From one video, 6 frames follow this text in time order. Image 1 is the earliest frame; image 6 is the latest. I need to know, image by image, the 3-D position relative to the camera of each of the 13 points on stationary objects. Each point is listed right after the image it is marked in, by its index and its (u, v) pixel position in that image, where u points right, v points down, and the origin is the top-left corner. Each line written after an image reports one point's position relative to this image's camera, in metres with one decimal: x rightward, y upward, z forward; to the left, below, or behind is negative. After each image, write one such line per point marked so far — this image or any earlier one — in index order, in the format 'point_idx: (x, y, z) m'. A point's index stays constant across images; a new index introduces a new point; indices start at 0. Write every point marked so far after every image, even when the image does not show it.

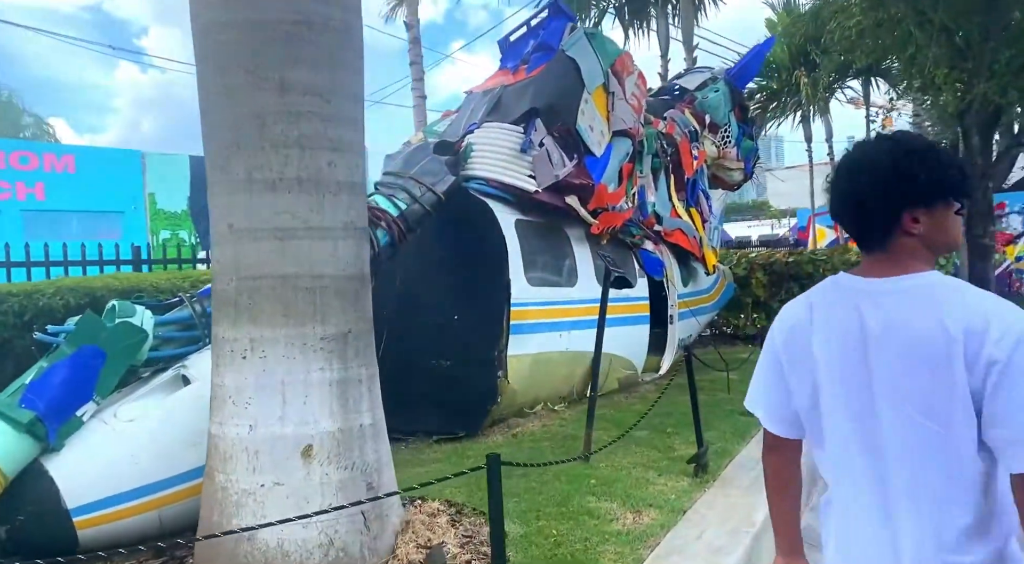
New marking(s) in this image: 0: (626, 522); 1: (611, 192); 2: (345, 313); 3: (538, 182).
0: (+0.7, -1.4, +4.1) m
1: (+1.0, +0.9, +6.9) m
2: (-0.9, -0.2, +3.6) m
3: (+0.2, +0.9, +6.2) m
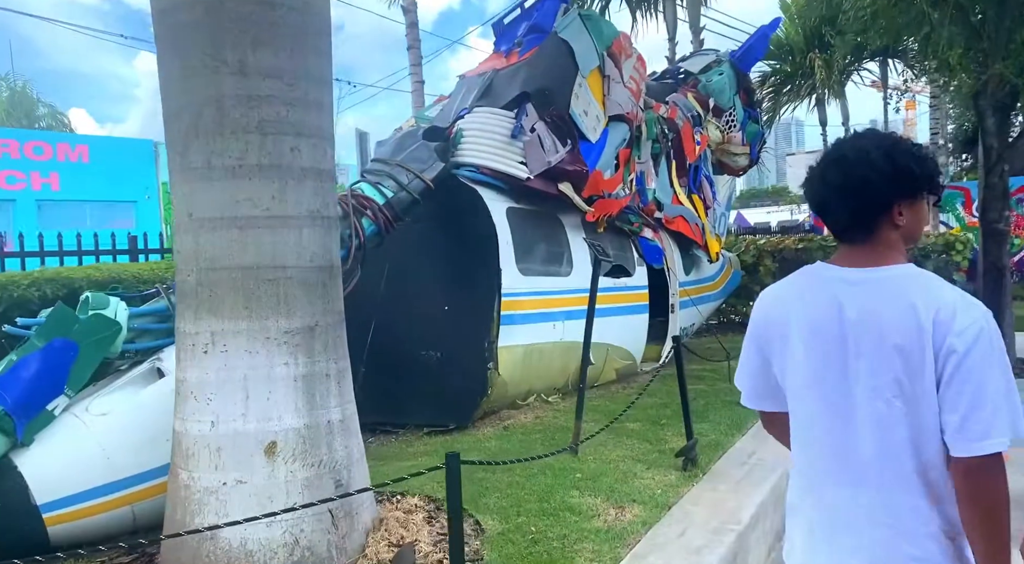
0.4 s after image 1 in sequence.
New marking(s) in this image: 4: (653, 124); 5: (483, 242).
0: (+0.5, -1.3, +4.0) m
1: (+0.9, +1.0, +6.7) m
2: (-1.0, -0.1, +3.5) m
3: (+0.1, +1.0, +6.0) m
4: (+1.6, +1.8, +7.9) m
5: (-0.2, +0.4, +5.8) m
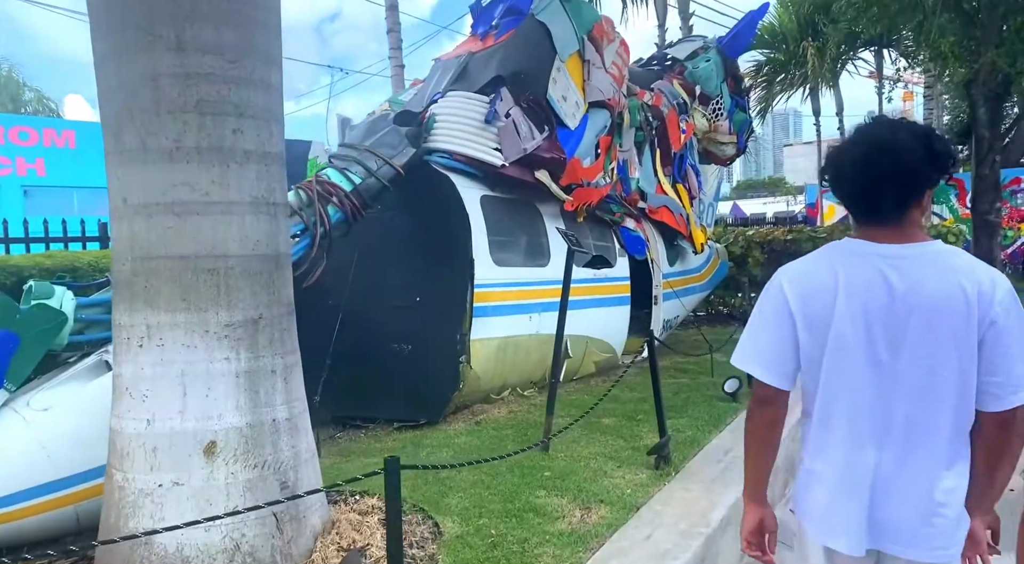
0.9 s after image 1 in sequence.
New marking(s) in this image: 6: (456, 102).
0: (+0.3, -1.3, +3.8) m
1: (+0.7, +1.1, +6.5) m
2: (-1.2, -0.1, +3.3) m
3: (-0.1, +1.0, +5.8) m
4: (+1.4, +1.9, +7.7) m
5: (-0.4, +0.4, +5.6) m
6: (-0.5, +1.5, +5.7) m
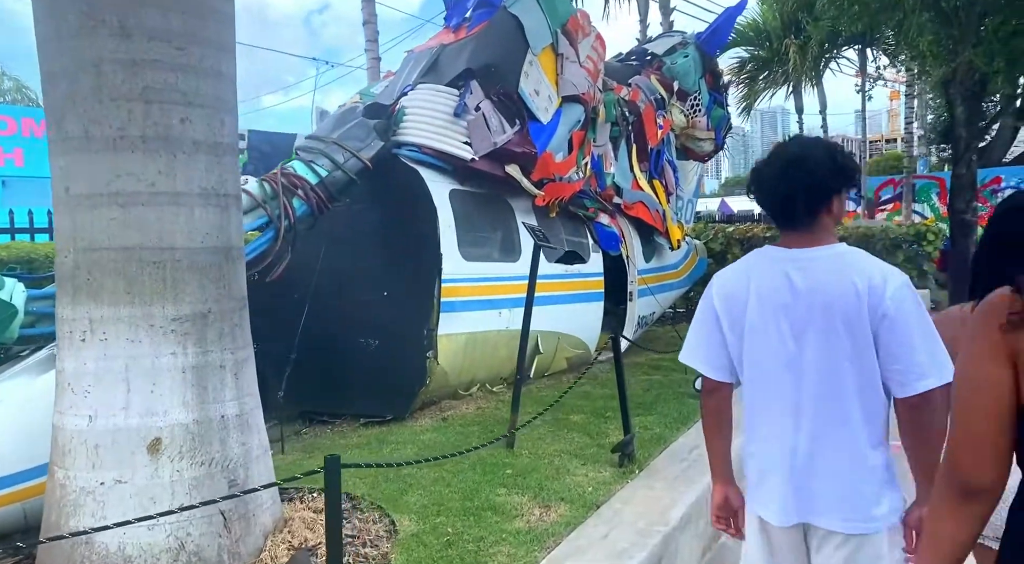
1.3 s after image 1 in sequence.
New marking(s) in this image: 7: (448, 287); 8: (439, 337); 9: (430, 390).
0: (+0.1, -1.3, +3.7) m
1: (+0.4, +1.1, +6.5) m
2: (-1.4, 0.0, +3.2) m
3: (-0.3, +1.1, +5.8) m
4: (+1.1, +1.9, +7.7) m
5: (-0.7, +0.5, +5.6) m
6: (-0.7, +1.5, +5.7) m
7: (-0.5, 0.0, +5.6) m
8: (-0.6, -0.4, +5.6) m
9: (-0.7, -0.9, +5.7) m
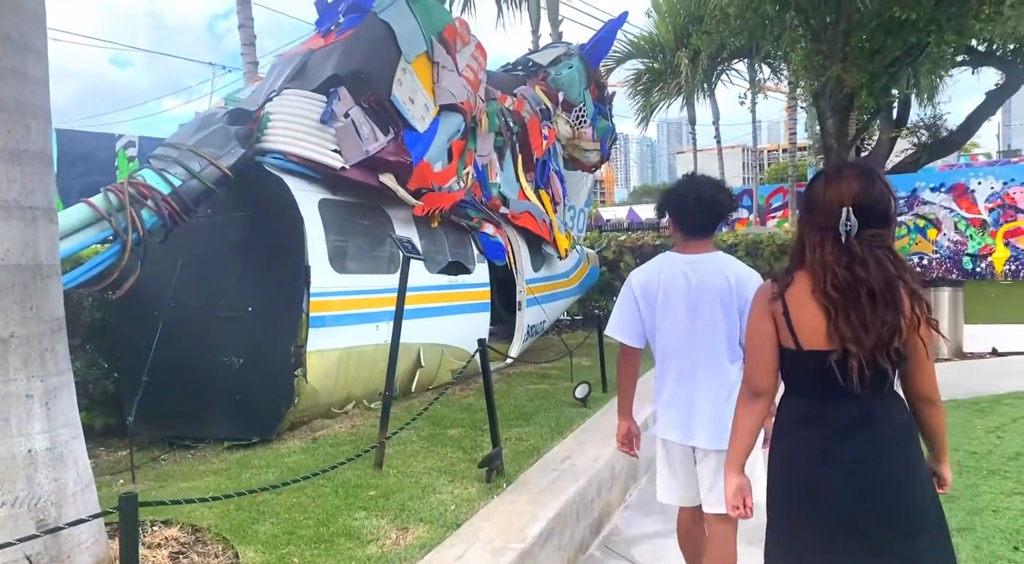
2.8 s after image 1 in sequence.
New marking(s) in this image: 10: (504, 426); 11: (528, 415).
0: (-0.6, -1.3, +3.6) m
1: (-0.7, +1.0, +6.4) m
2: (-2.1, -0.1, +2.9) m
3: (-1.3, +1.0, +5.6) m
4: (-0.2, +1.8, +7.6) m
5: (-1.7, +0.4, +5.3) m
6: (-1.7, +1.4, +5.4) m
7: (-1.5, -0.1, +5.4) m
8: (-1.5, -0.5, +5.3) m
9: (-1.6, -1.0, +5.4) m
10: (-0.1, -1.2, +5.8) m
11: (+0.2, -1.2, +6.2) m
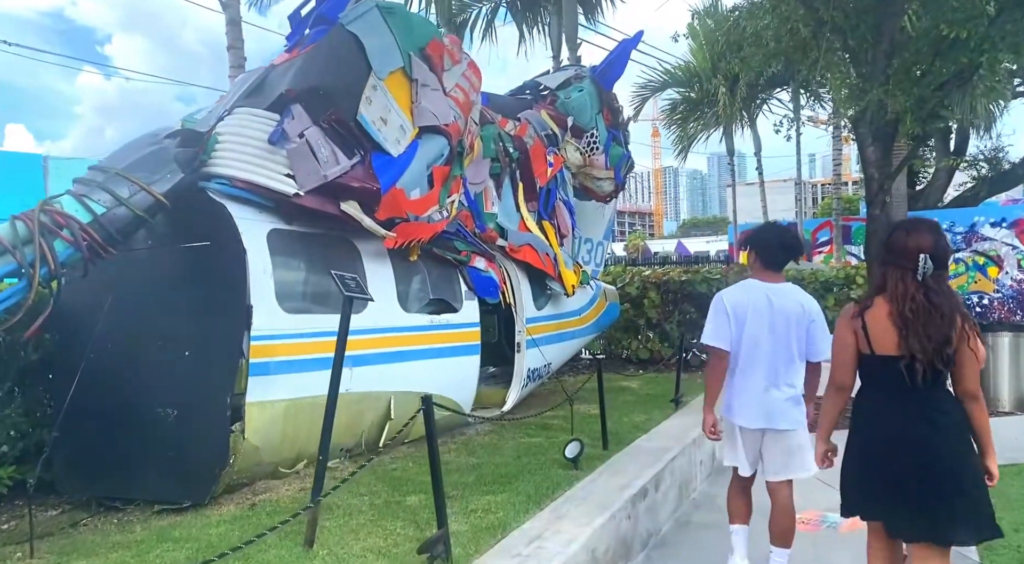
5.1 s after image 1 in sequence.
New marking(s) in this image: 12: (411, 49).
0: (-1.0, -1.5, +2.9) m
1: (-0.8, +0.7, +5.7) m
2: (-2.4, -0.3, +2.3) m
3: (-1.5, +0.7, +5.0) m
4: (-0.2, +1.4, +7.0) m
5: (-1.9, +0.1, +4.7) m
6: (-1.9, +1.1, +4.9) m
7: (-1.7, -0.4, +4.7) m
8: (-1.7, -0.8, +4.7) m
9: (-1.8, -1.3, +4.7) m
10: (-0.3, -1.5, +5.0) m
11: (0.0, -1.5, +5.3) m
12: (-0.8, +1.9, +5.8) m
